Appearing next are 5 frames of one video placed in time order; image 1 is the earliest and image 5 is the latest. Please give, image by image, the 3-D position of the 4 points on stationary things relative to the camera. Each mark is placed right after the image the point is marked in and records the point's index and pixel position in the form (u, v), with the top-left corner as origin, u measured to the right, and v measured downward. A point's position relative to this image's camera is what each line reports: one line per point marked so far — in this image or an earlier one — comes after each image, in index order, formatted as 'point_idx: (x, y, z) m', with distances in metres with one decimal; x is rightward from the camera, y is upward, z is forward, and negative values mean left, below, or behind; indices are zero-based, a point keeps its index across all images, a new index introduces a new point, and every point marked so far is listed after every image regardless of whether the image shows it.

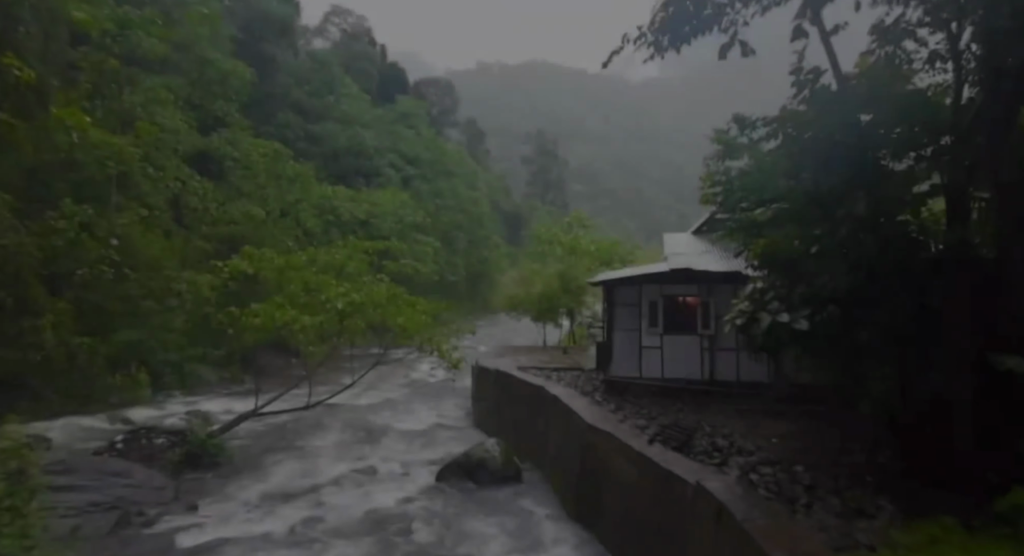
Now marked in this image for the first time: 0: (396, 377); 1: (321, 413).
0: (-3.4, -2.9, +17.4) m
1: (-4.6, -3.3, +14.2) m
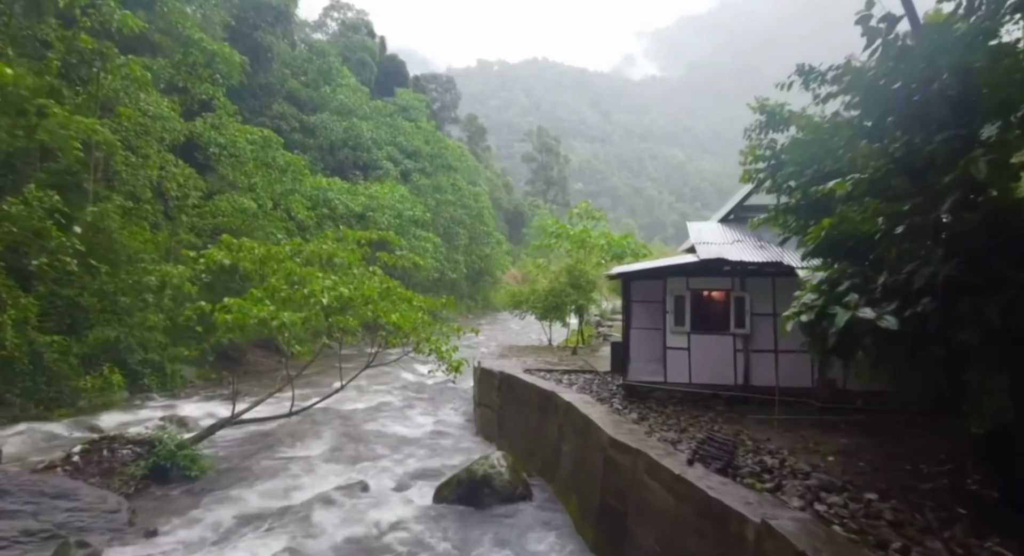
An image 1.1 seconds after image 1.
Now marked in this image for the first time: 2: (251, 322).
0: (-3.3, -2.8, +16.3) m
1: (-4.5, -3.1, +13.1) m
2: (-3.6, -0.6, +8.2) m
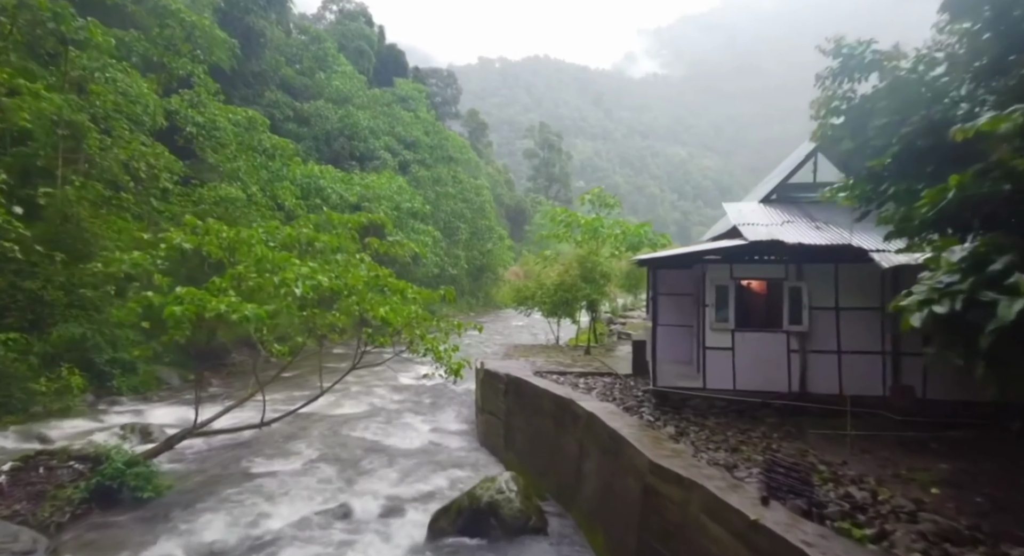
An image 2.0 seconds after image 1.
0: (-3.2, -2.6, +14.9) m
1: (-4.4, -2.9, +11.8) m
2: (-3.5, -0.4, +6.9) m
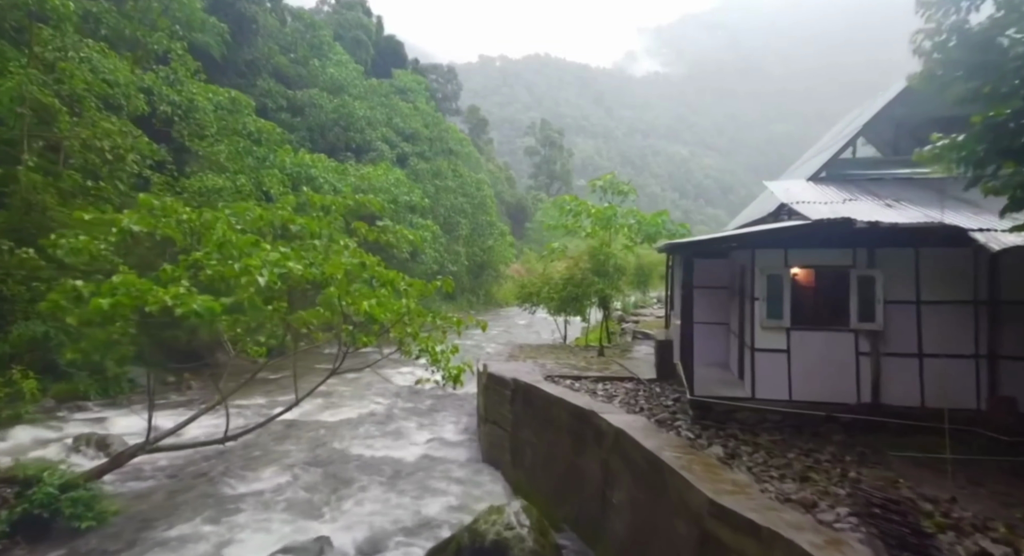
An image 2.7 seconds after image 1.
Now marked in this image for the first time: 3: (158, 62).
0: (-3.1, -2.5, +13.7) m
1: (-4.3, -2.8, +10.5) m
2: (-3.4, -0.3, +5.6) m
3: (-10.1, +6.2, +17.1) m
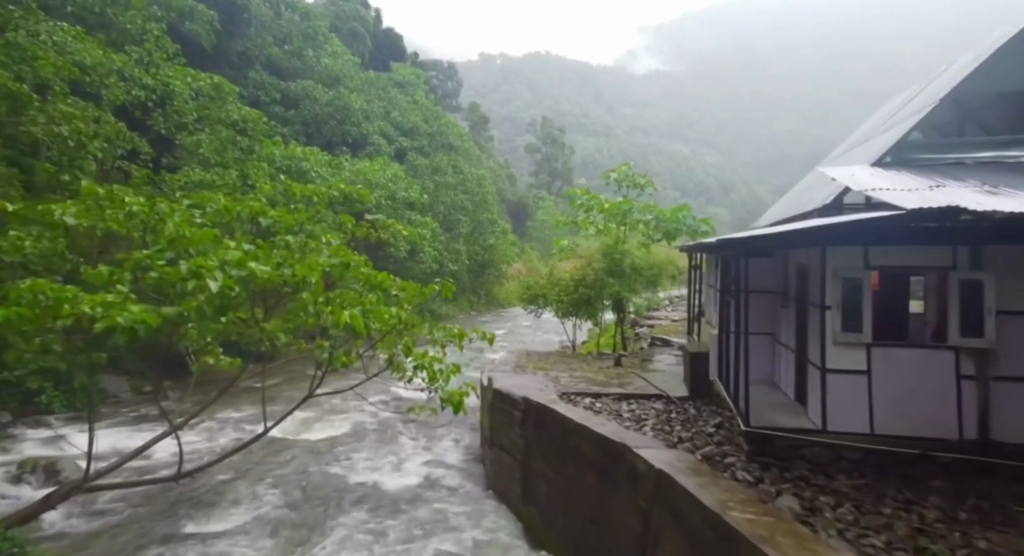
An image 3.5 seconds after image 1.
0: (-3.0, -2.5, +12.5) m
1: (-4.2, -2.8, +9.4) m
2: (-3.3, -0.3, +4.5) m
3: (-10.0, +6.2, +15.9) m
